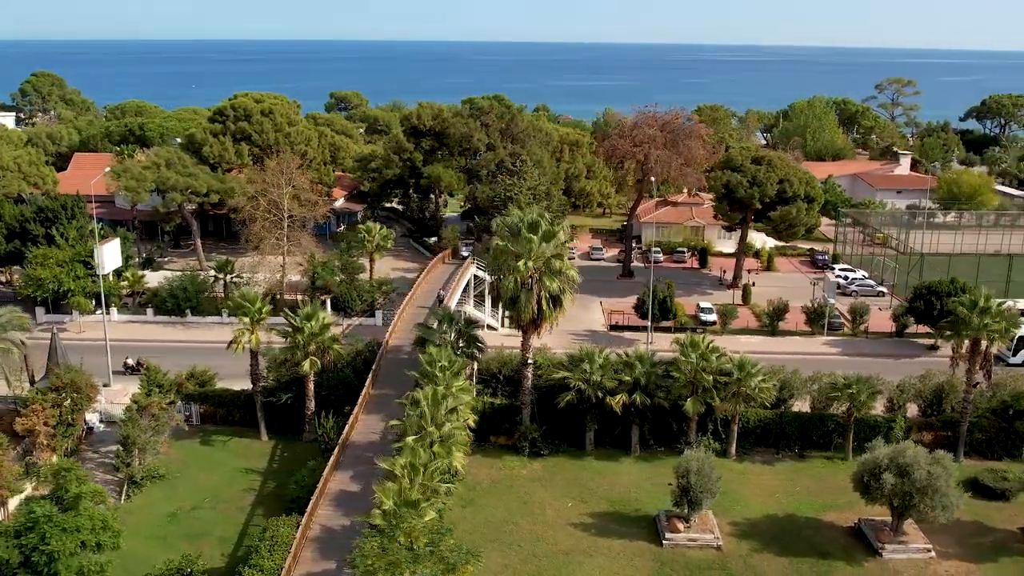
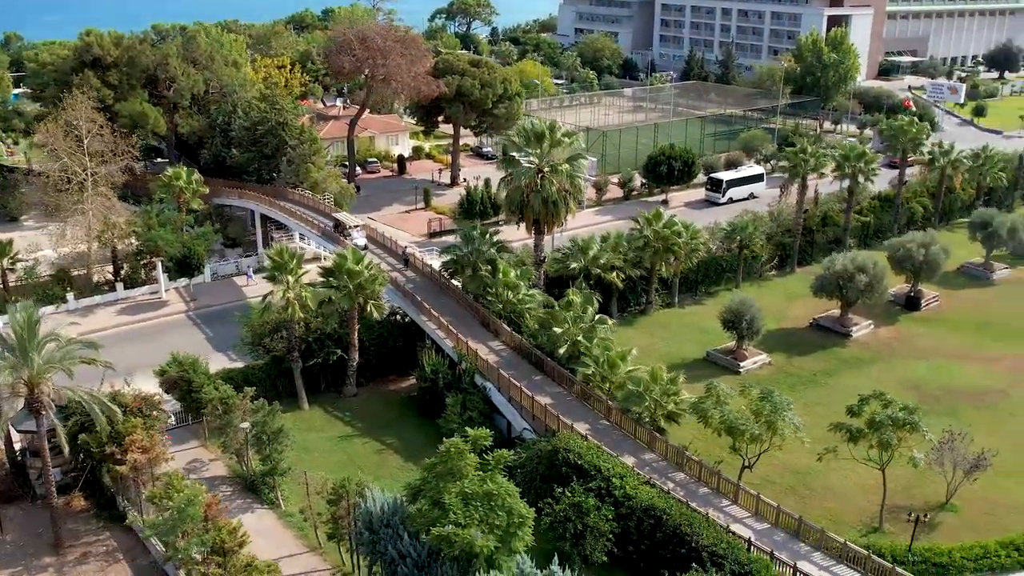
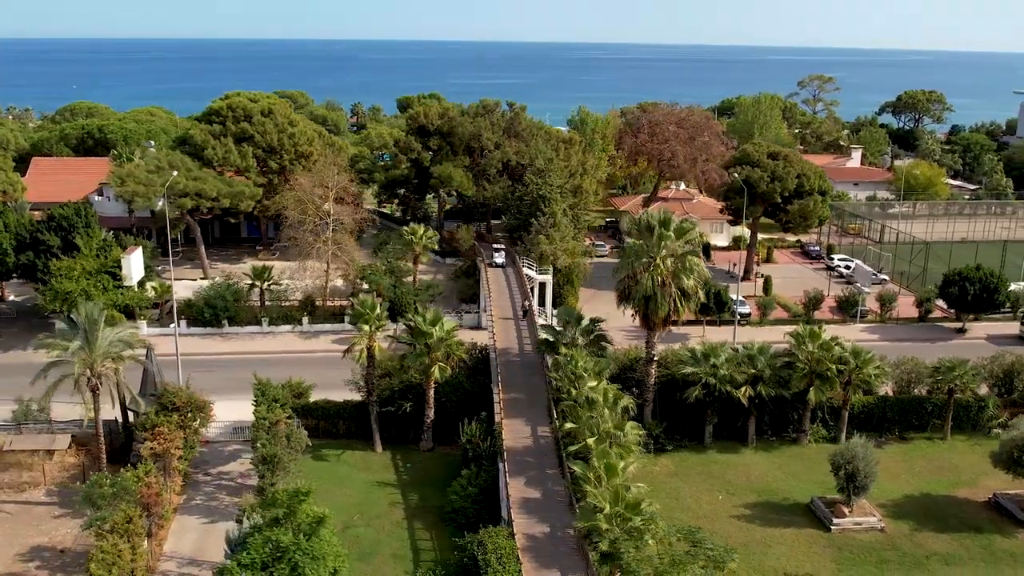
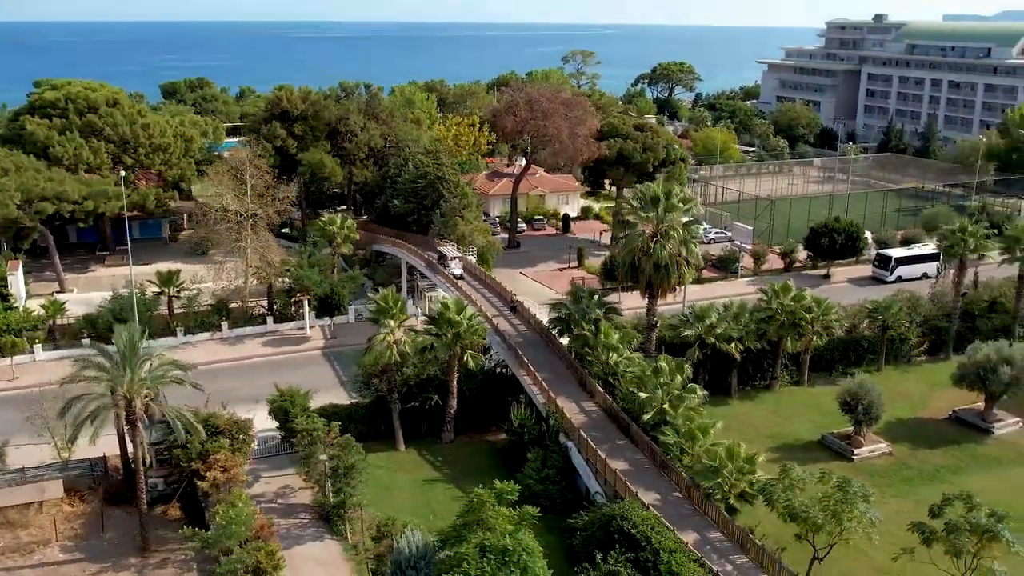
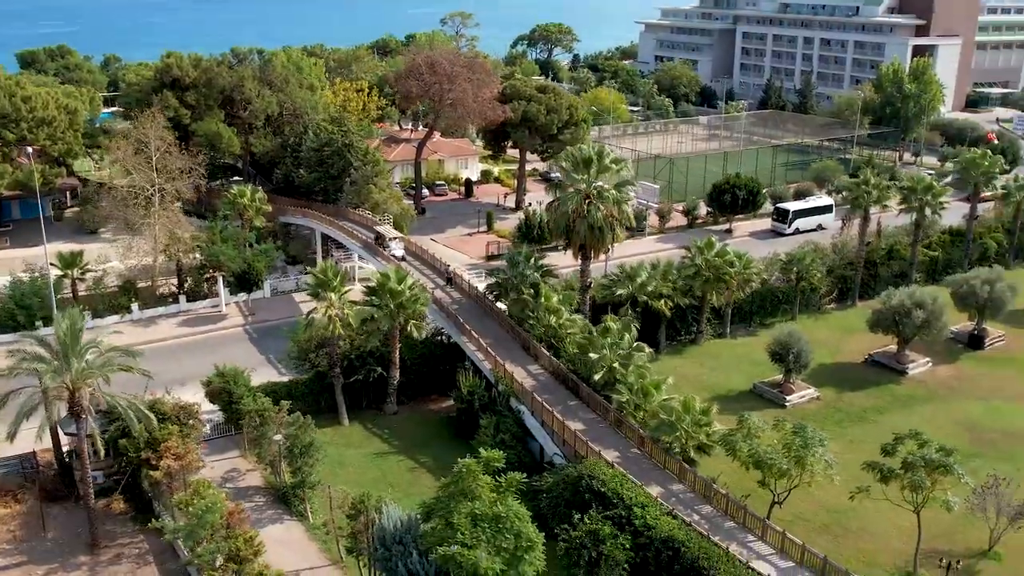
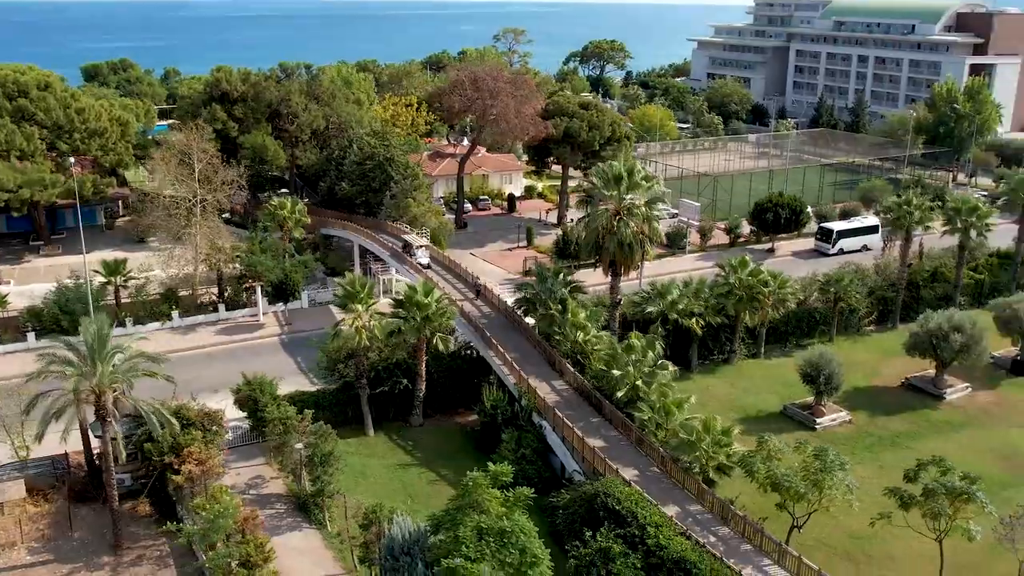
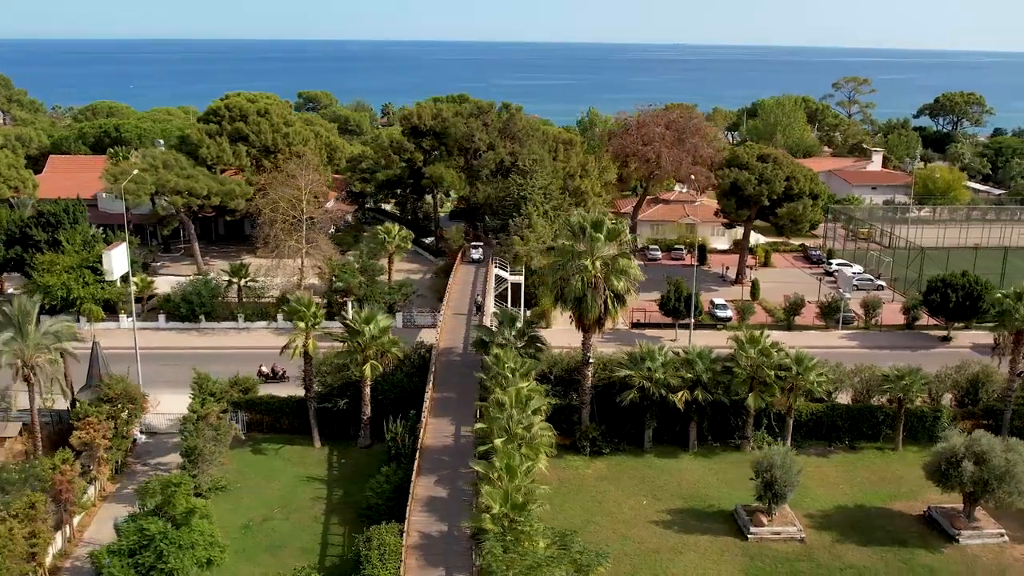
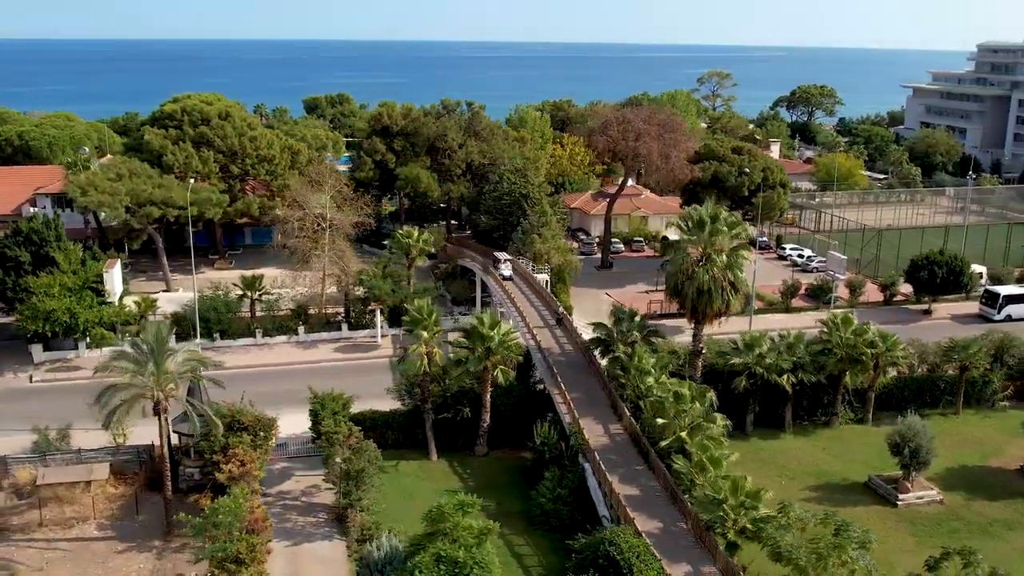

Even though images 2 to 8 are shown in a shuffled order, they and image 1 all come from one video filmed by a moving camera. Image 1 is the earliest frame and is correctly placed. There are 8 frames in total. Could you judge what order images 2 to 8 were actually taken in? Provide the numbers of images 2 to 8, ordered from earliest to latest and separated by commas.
7, 3, 8, 4, 6, 5, 2
